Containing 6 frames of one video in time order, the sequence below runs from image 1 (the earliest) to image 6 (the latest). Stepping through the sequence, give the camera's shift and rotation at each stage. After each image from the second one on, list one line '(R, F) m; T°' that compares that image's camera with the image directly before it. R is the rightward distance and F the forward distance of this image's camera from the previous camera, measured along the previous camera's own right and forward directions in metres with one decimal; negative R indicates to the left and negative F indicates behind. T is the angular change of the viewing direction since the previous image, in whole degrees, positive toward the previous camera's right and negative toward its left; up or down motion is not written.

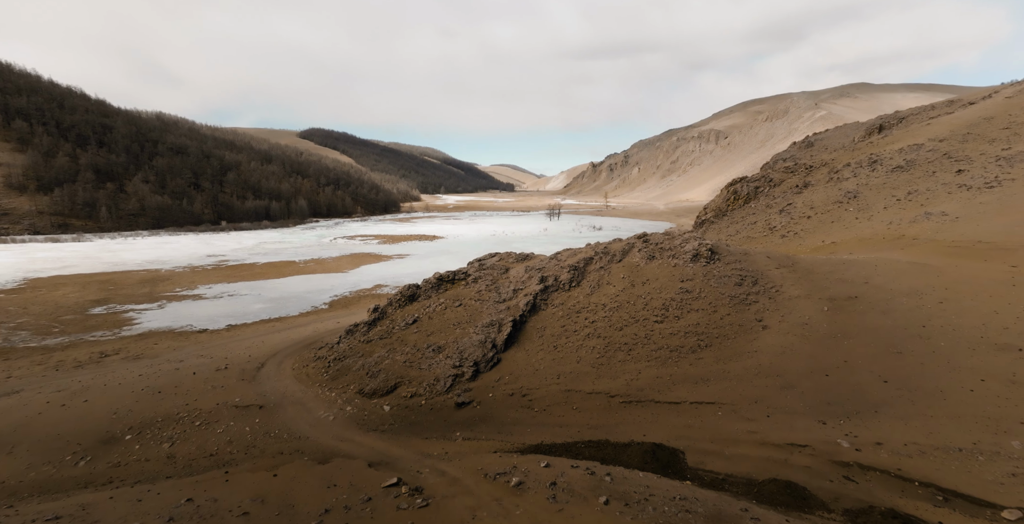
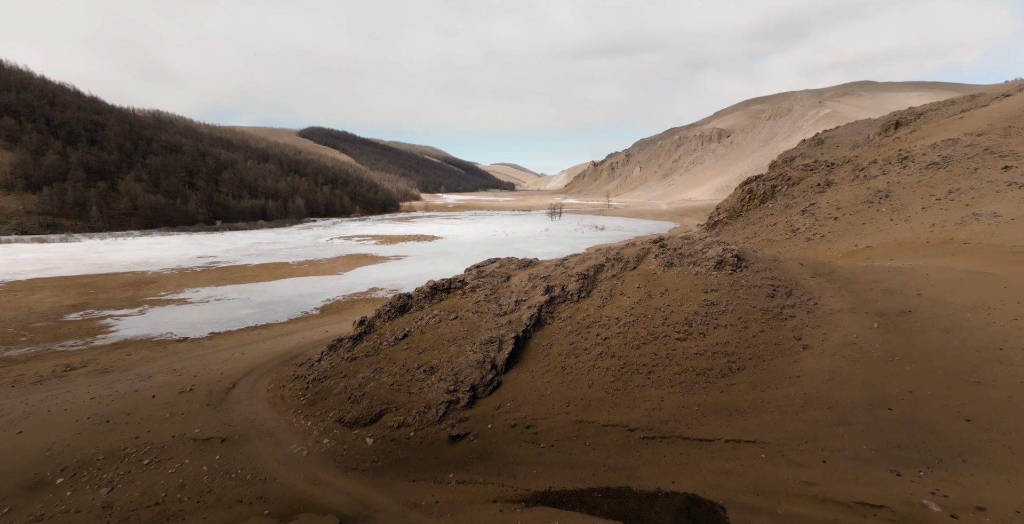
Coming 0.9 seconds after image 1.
(0.0, +1.1) m; 0°
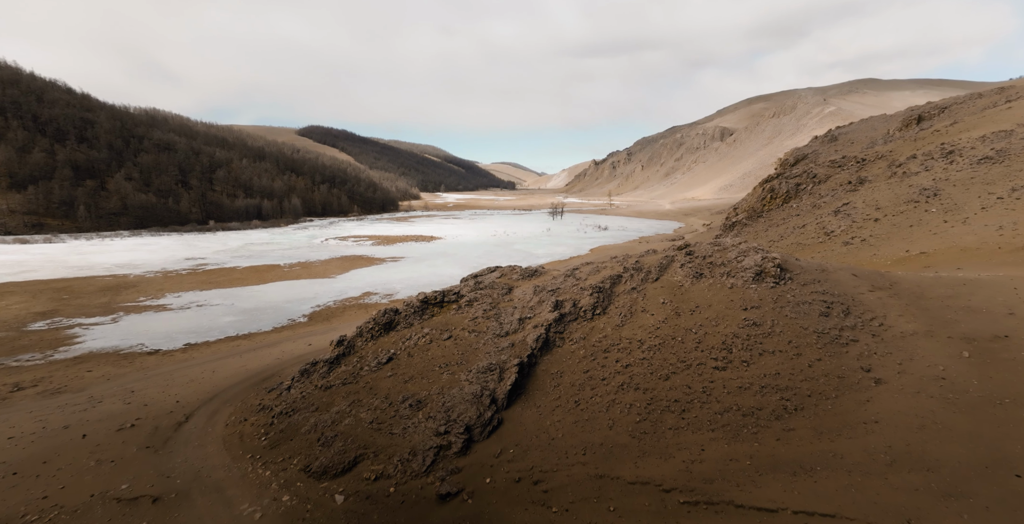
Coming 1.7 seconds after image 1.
(0.0, +1.3) m; 0°
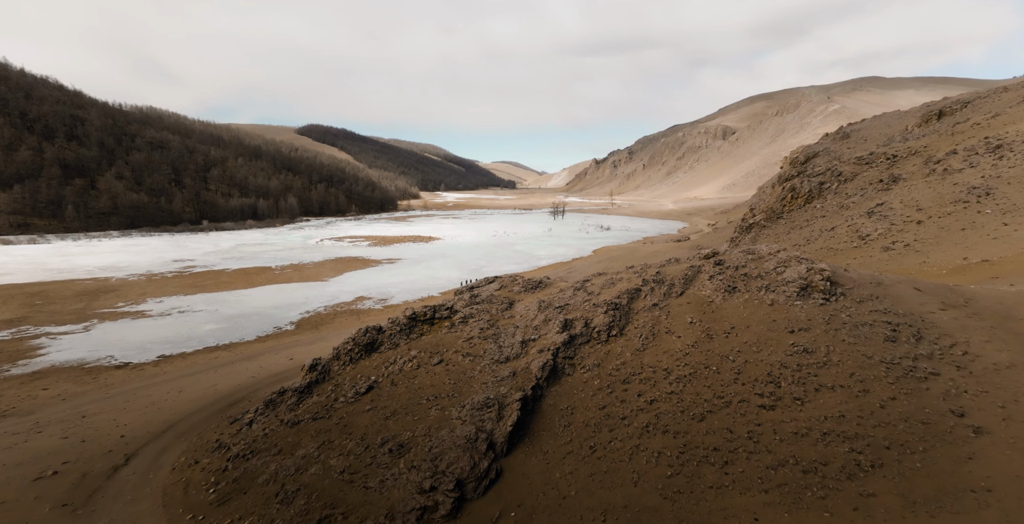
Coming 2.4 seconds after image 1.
(0.0, +1.2) m; 0°
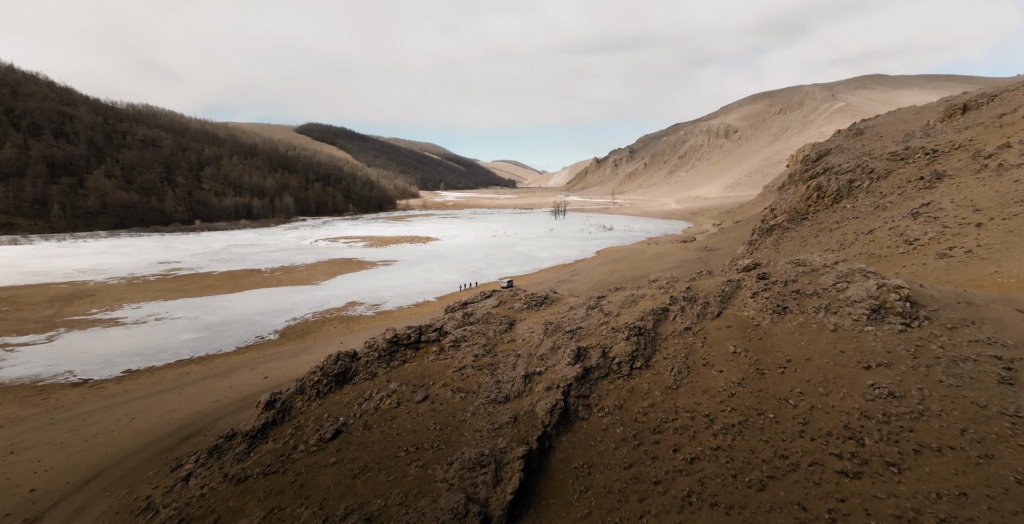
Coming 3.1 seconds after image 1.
(0.0, +1.3) m; 0°
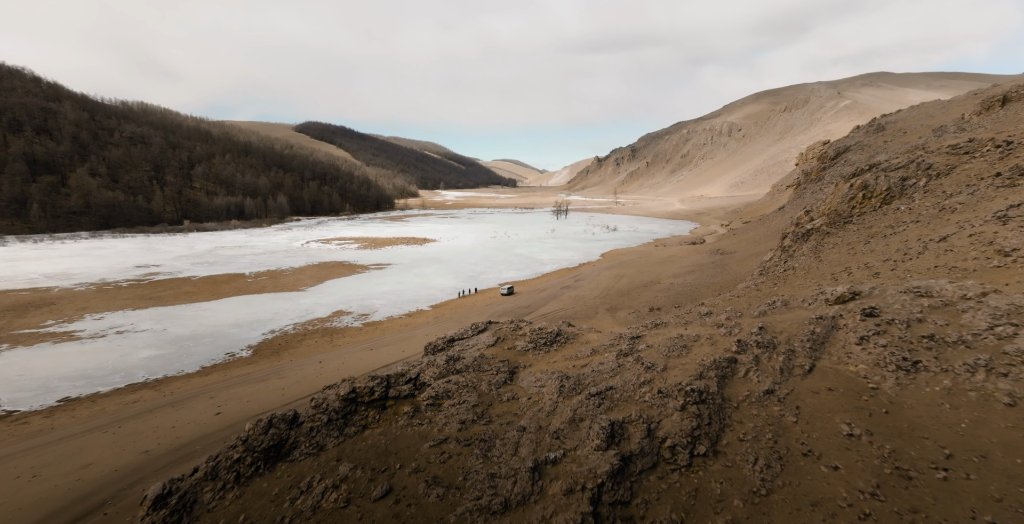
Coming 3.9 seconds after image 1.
(0.0, +1.8) m; 0°
